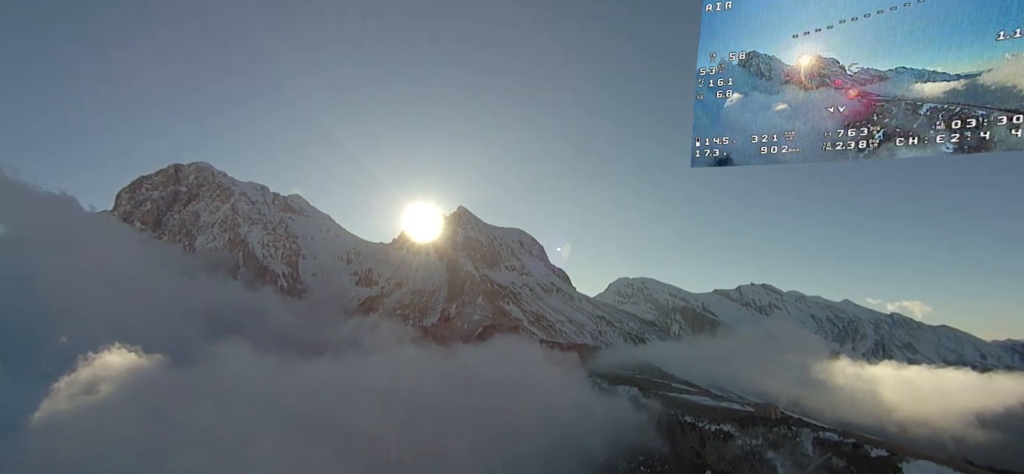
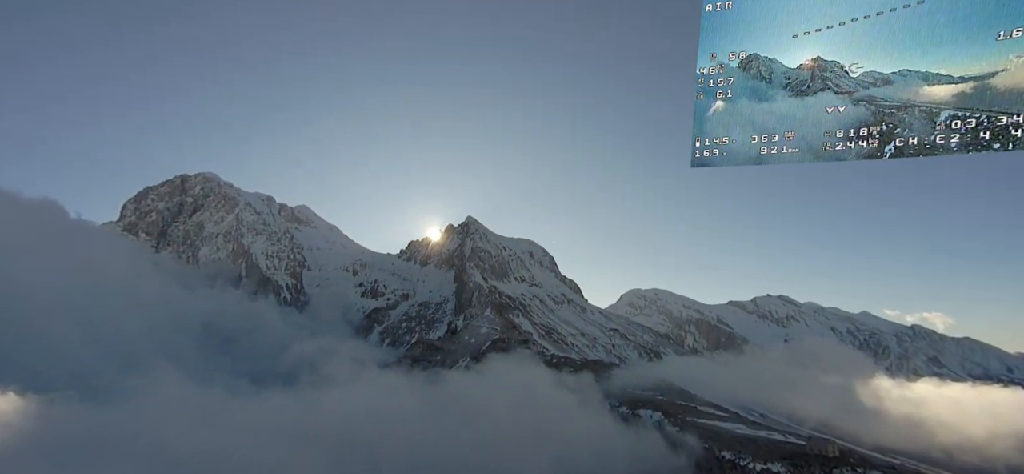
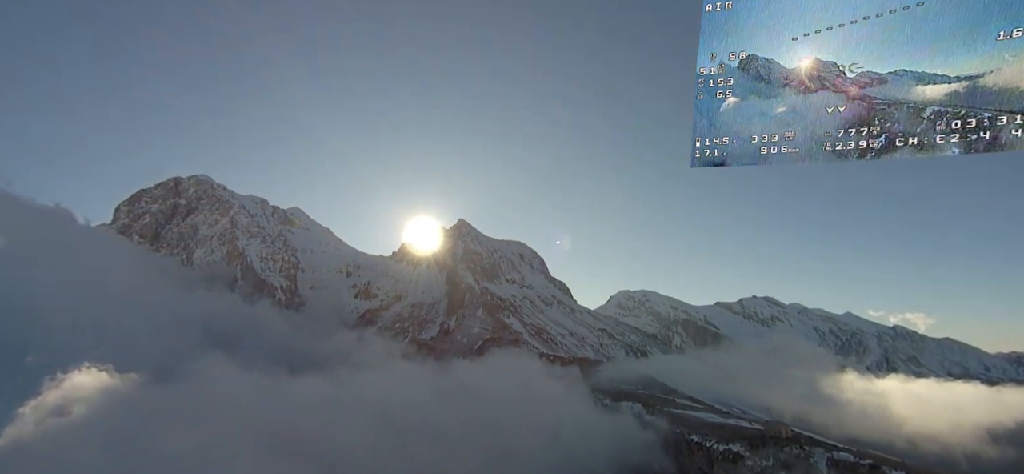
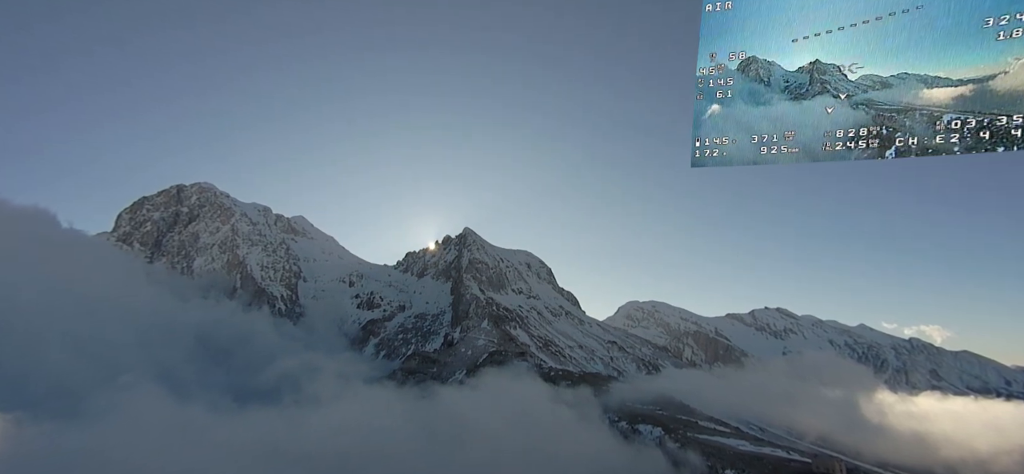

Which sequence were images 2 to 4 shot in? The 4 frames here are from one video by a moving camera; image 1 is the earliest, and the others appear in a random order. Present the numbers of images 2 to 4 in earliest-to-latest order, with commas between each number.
3, 2, 4
